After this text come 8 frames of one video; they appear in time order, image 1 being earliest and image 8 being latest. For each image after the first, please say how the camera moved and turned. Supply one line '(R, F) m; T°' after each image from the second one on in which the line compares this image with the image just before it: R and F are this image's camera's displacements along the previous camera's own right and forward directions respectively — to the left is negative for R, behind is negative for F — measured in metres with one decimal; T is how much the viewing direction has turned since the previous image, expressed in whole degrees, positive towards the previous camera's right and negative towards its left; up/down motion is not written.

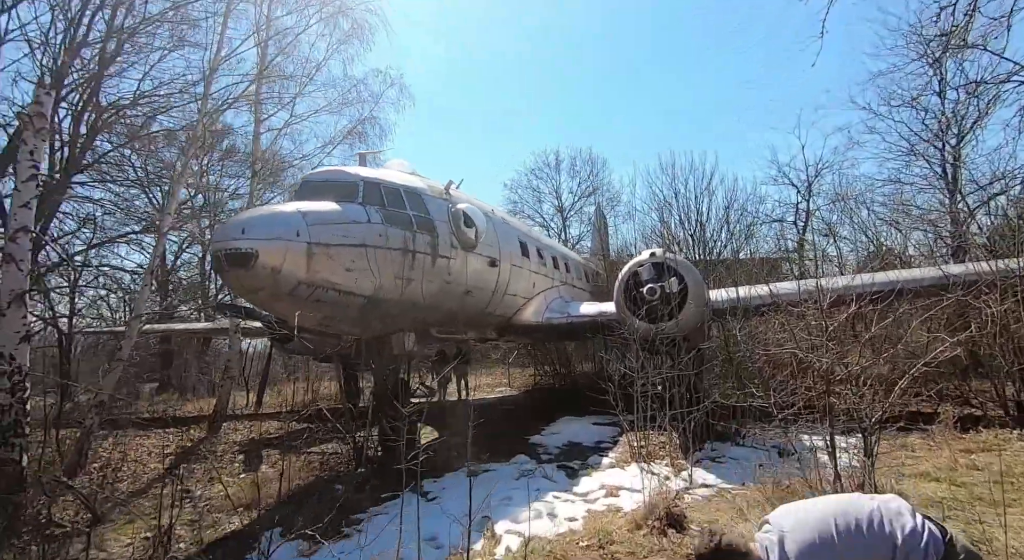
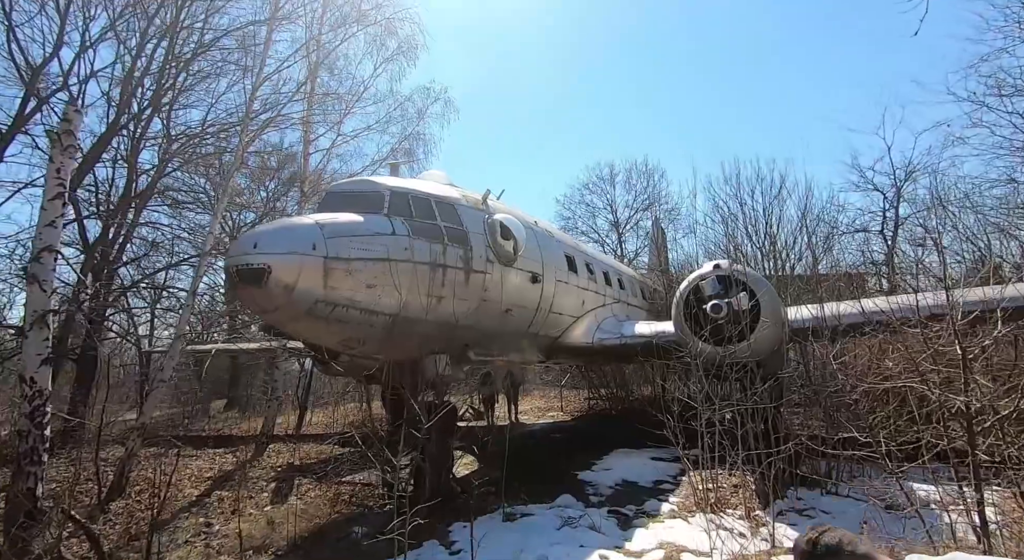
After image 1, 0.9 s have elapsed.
(+0.2, +0.8) m; -6°
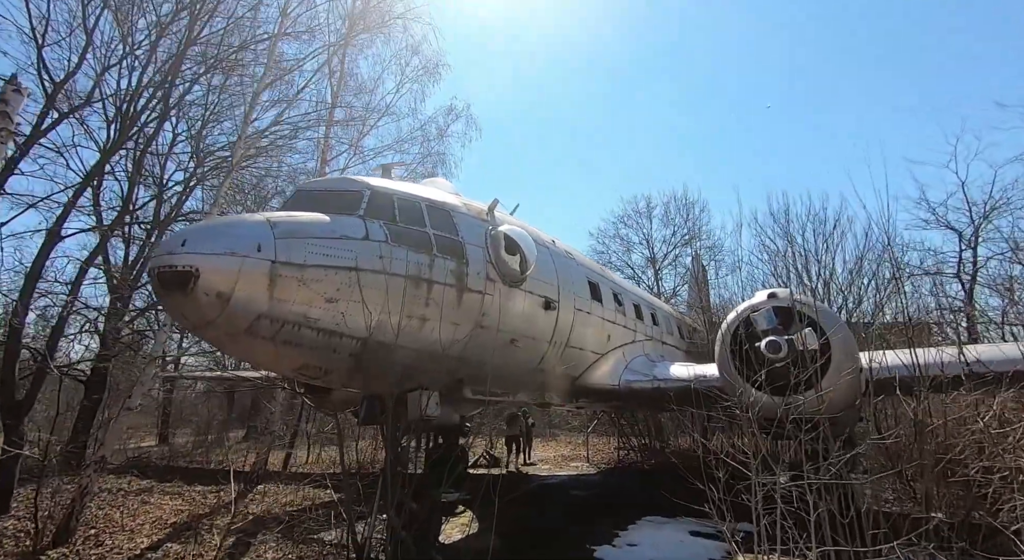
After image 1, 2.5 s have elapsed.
(+0.4, +1.3) m; -4°
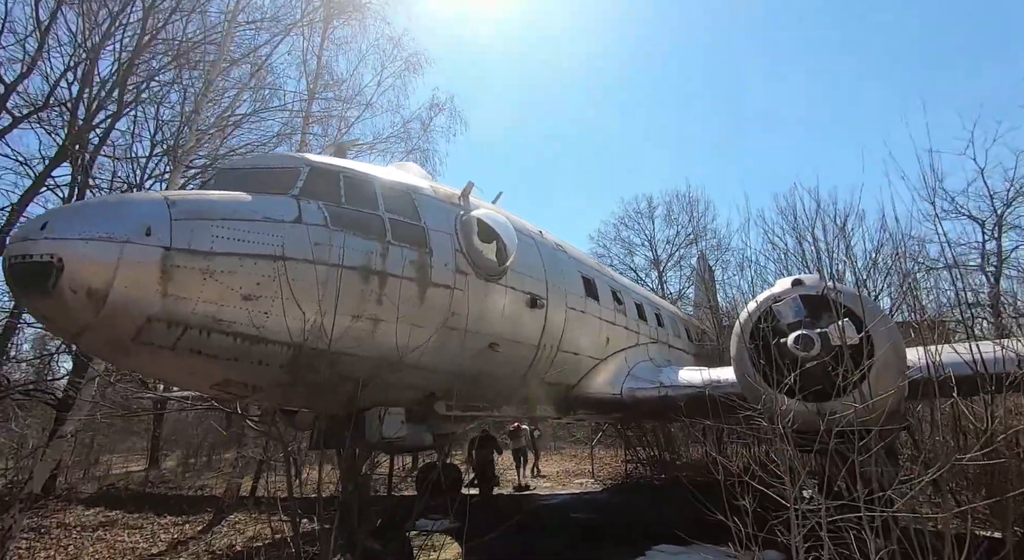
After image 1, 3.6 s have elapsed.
(+0.3, +1.0) m; 0°
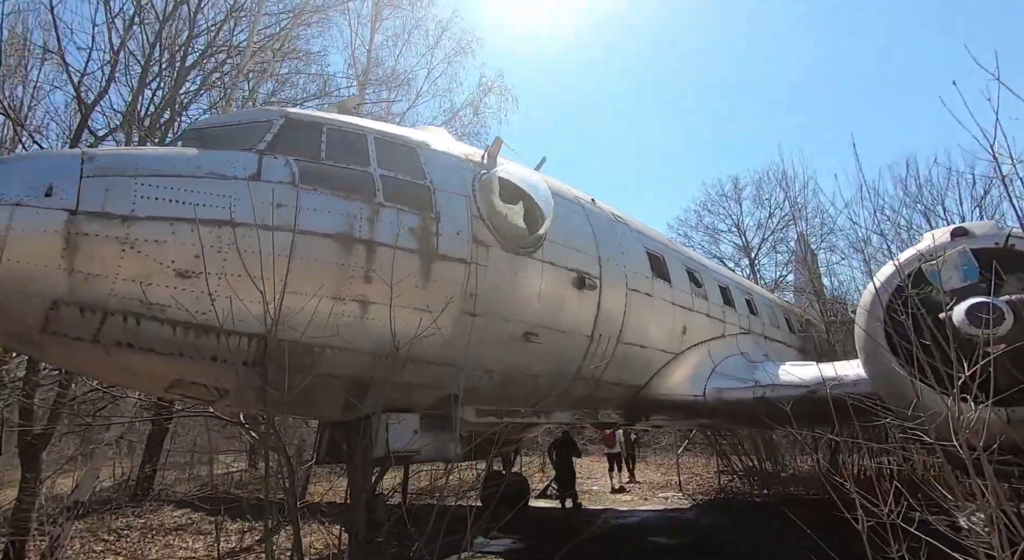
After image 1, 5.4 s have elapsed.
(+0.4, +1.2) m; -9°
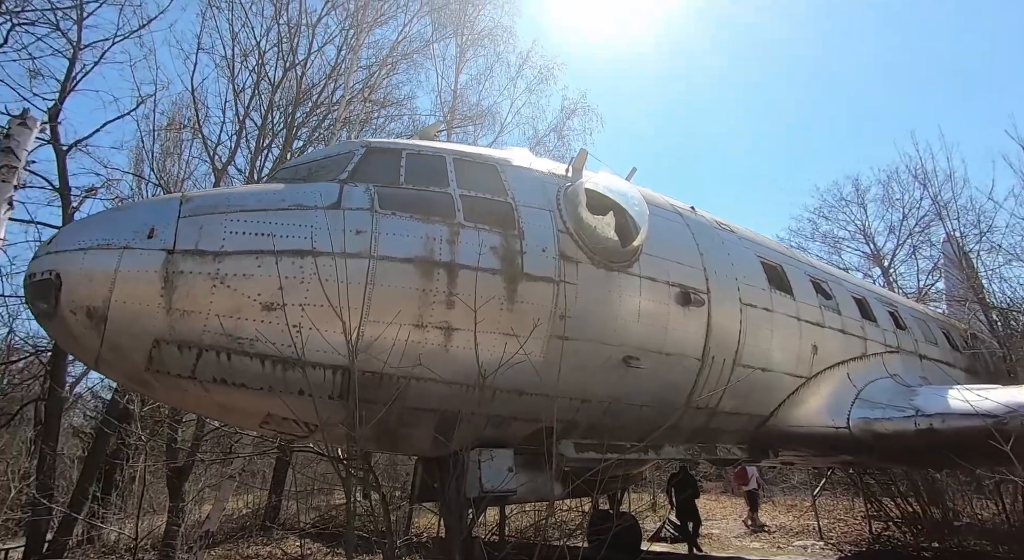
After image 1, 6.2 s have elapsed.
(+0.1, +0.3) m; -11°
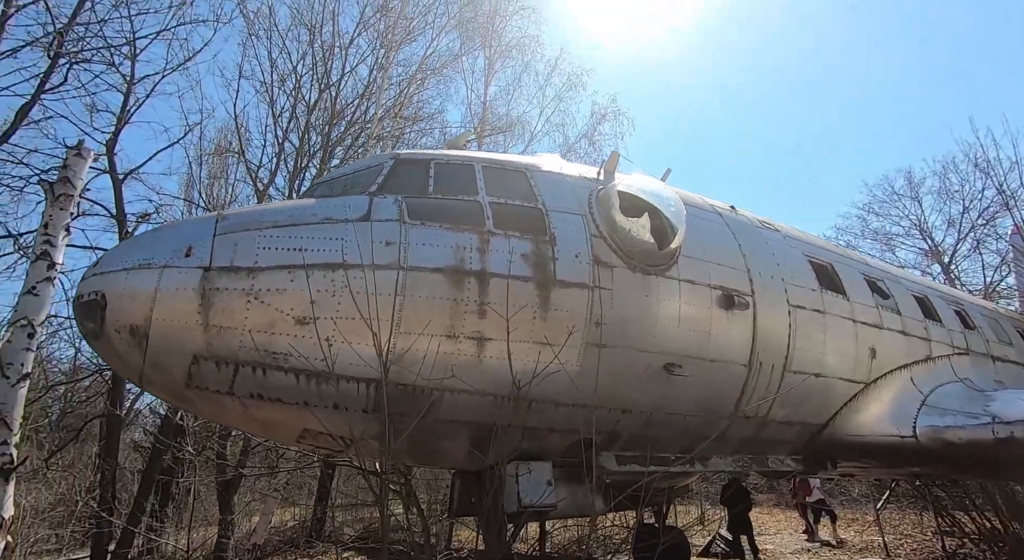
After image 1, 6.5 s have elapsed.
(+0.1, +0.1) m; -4°
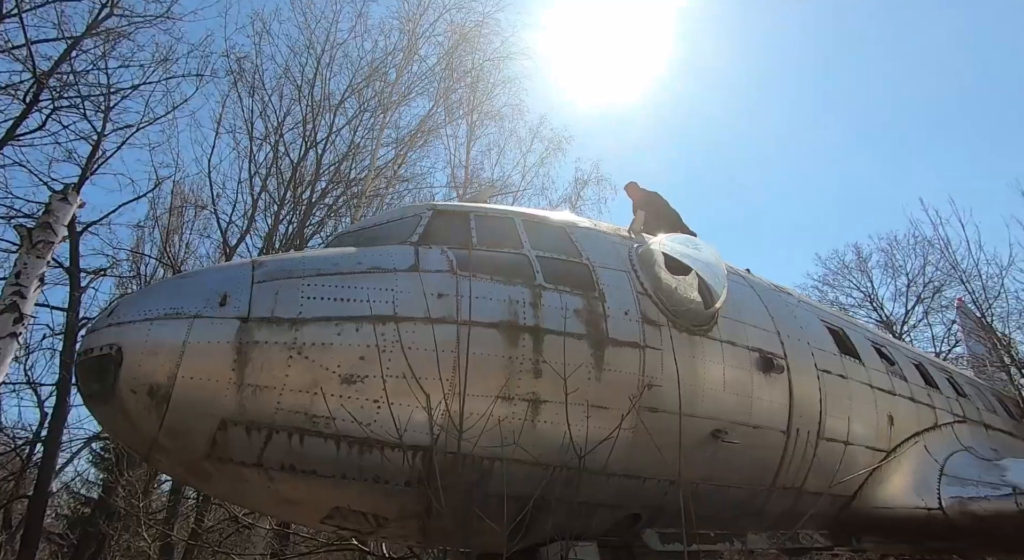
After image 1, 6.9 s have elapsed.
(-0.6, +0.2) m; +5°
